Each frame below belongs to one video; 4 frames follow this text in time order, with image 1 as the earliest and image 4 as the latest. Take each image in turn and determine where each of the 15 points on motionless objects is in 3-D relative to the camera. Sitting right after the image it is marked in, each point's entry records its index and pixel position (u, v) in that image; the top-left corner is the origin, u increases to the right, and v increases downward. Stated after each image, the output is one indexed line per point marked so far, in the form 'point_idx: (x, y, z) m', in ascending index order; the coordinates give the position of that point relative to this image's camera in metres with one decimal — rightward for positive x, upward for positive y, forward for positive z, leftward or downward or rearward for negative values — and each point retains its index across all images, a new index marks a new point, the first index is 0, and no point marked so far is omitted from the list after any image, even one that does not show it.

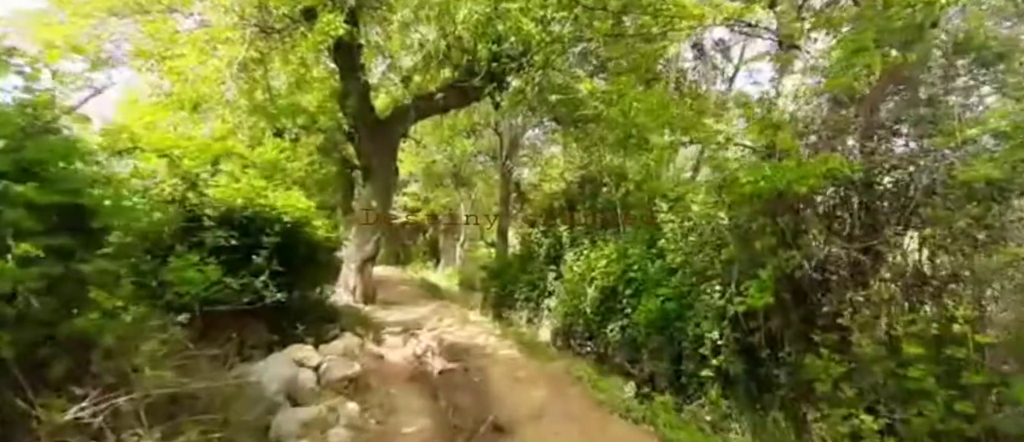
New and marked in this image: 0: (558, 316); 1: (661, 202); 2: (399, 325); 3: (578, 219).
0: (+1.0, -1.9, +8.9) m
1: (+2.7, +0.3, +7.7) m
2: (-2.0, -1.8, +7.7) m
3: (+1.5, 0.0, +10.4) m
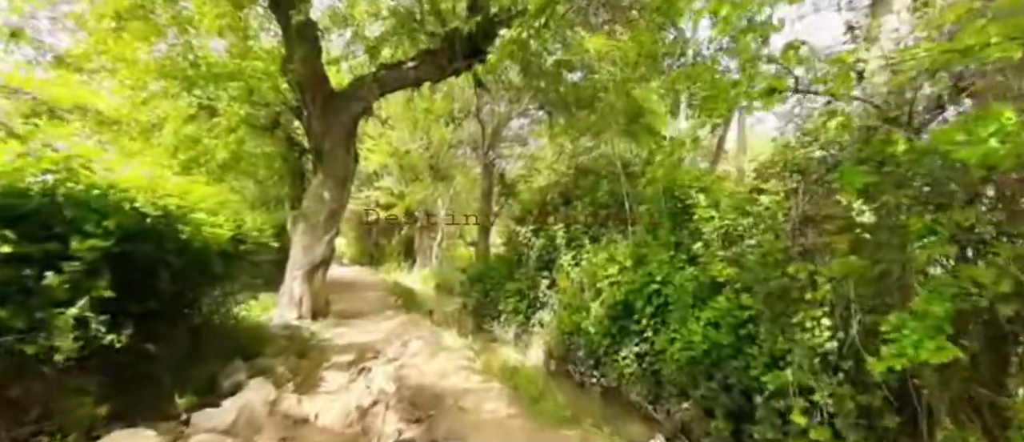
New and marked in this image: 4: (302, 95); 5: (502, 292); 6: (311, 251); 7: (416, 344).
0: (+0.7, -1.9, +7.3) m
1: (+2.5, +0.3, +6.1) m
2: (-2.2, -1.8, +6.0) m
3: (+1.2, +0.1, +8.8) m
4: (-3.7, +2.2, +7.8) m
5: (-0.2, -1.6, +9.6) m
6: (-3.6, -0.5, +7.8) m
7: (-1.3, -1.7, +6.2) m
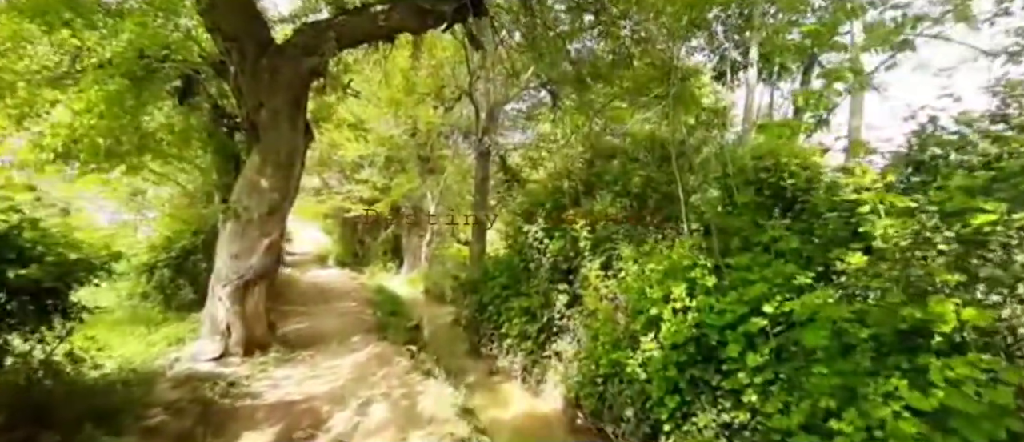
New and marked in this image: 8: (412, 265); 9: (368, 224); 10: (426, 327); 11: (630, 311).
0: (+0.8, -1.8, +5.2) m
1: (+2.6, +0.4, +4.0) m
2: (-2.0, -1.7, +3.8) m
3: (+1.3, +0.2, +6.7) m
4: (-3.6, +2.2, +5.6) m
5: (-0.1, -1.5, +7.5) m
6: (-3.5, -0.5, +5.7) m
7: (-1.2, -1.7, +4.1) m
8: (-4.1, -1.8, +18.1) m
9: (-6.4, -0.2, +19.4) m
10: (-1.9, -2.3, +9.6) m
11: (+1.3, -1.0, +4.8) m
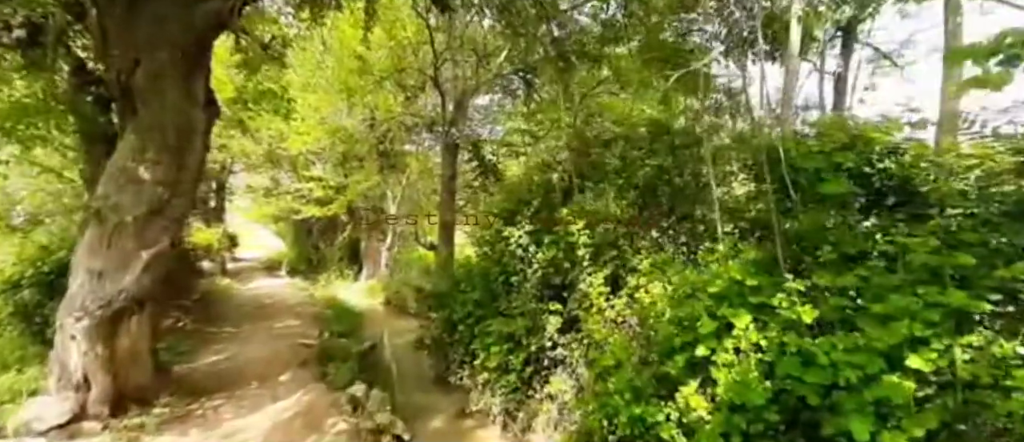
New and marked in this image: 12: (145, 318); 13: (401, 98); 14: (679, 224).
0: (+0.7, -1.8, +3.9) m
1: (+2.6, +0.4, +2.8) m
2: (-2.1, -1.8, +2.3) m
3: (+1.0, +0.1, +5.4) m
4: (-3.8, +2.2, +3.9) m
5: (-0.5, -1.5, +6.0) m
6: (-3.7, -0.6, +4.0) m
7: (-1.3, -1.7, +2.6) m
8: (-5.2, -1.9, +16.4) m
9: (-7.6, -0.3, +17.5) m
10: (-2.3, -2.4, +8.1) m
11: (+1.1, -1.0, +3.5) m
12: (-3.6, -1.0, +4.4) m
13: (-2.8, +3.2, +11.1) m
14: (+1.8, 0.0, +4.6) m
